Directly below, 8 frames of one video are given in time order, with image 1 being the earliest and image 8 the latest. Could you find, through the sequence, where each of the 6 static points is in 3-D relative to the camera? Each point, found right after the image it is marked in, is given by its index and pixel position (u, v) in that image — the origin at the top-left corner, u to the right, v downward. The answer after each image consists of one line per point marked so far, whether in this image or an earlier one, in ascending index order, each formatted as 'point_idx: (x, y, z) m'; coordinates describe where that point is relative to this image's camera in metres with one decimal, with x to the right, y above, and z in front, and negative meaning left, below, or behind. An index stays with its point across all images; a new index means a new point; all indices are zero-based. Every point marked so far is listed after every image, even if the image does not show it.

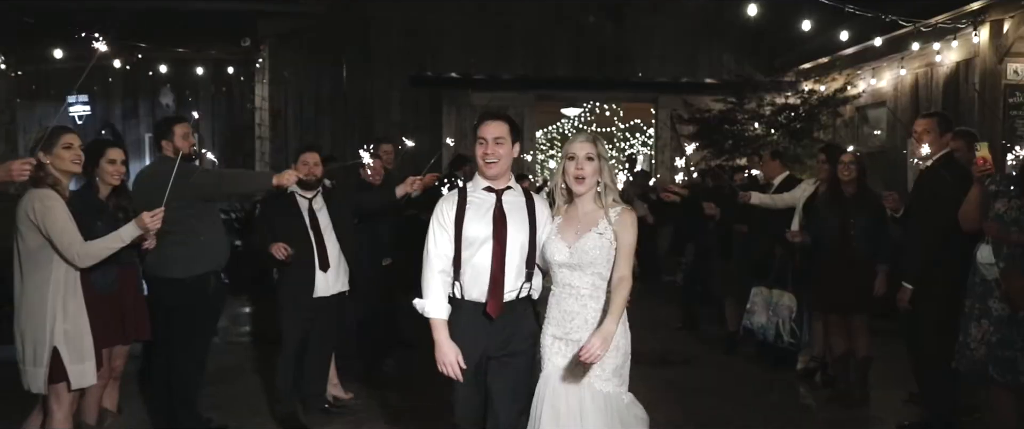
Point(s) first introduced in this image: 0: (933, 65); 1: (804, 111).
0: (+4.0, +1.4, +8.4) m
1: (+2.9, +1.0, +8.8) m
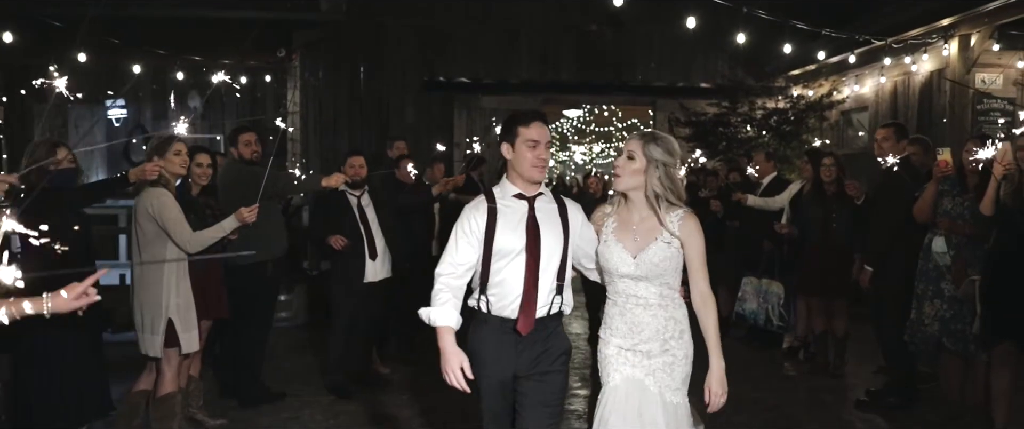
0: (+4.2, +1.5, +9.1) m
1: (+3.1, +1.1, +9.6) m
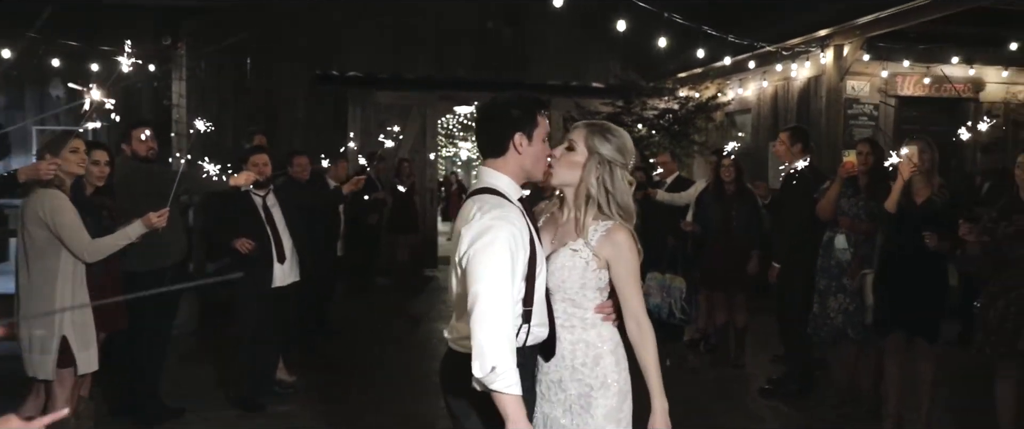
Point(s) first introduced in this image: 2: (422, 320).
0: (+3.1, +1.5, +9.6) m
1: (+1.9, +1.1, +9.9) m
2: (-0.8, -0.9, +7.8) m
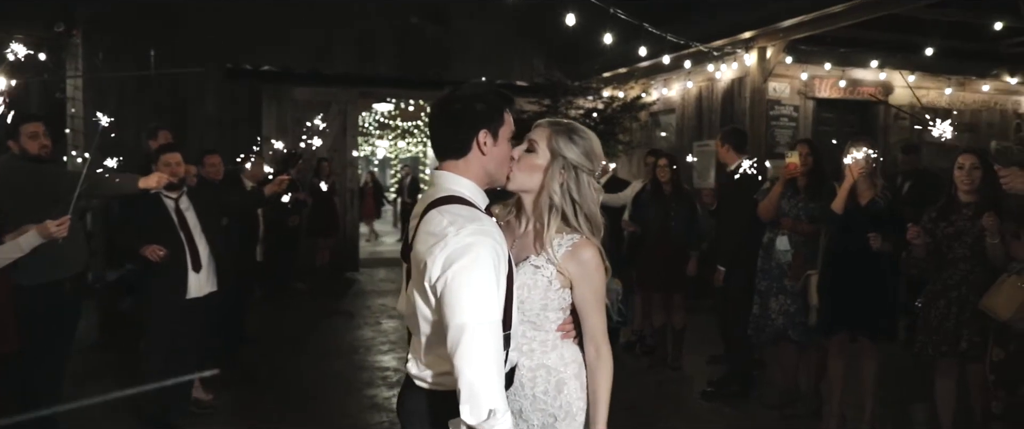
0: (+2.3, +1.5, +9.6) m
1: (+1.1, +1.1, +9.8) m
2: (-1.4, -1.0, +7.4) m
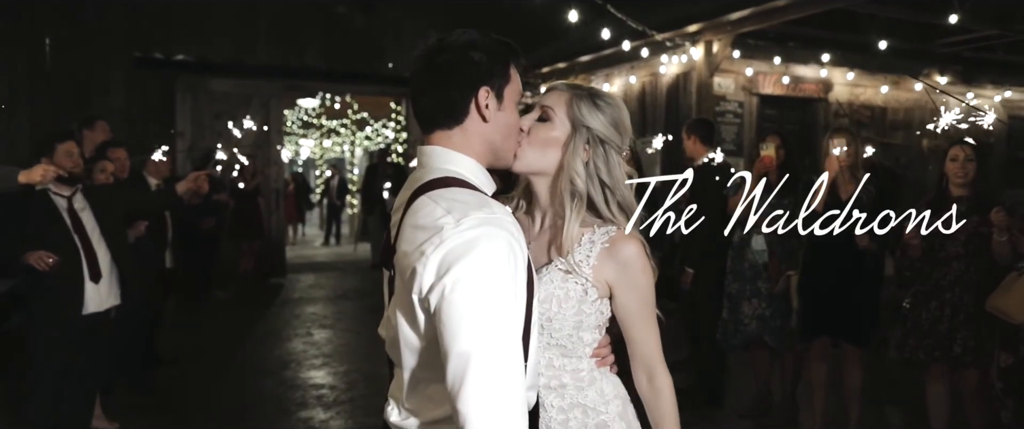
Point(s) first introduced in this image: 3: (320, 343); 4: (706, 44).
0: (+1.6, +1.5, +9.3) m
1: (+0.4, +1.1, +9.3) m
2: (-1.8, -1.0, +6.7) m
3: (-1.5, -1.0, +6.7) m
4: (+1.9, +1.7, +8.4) m
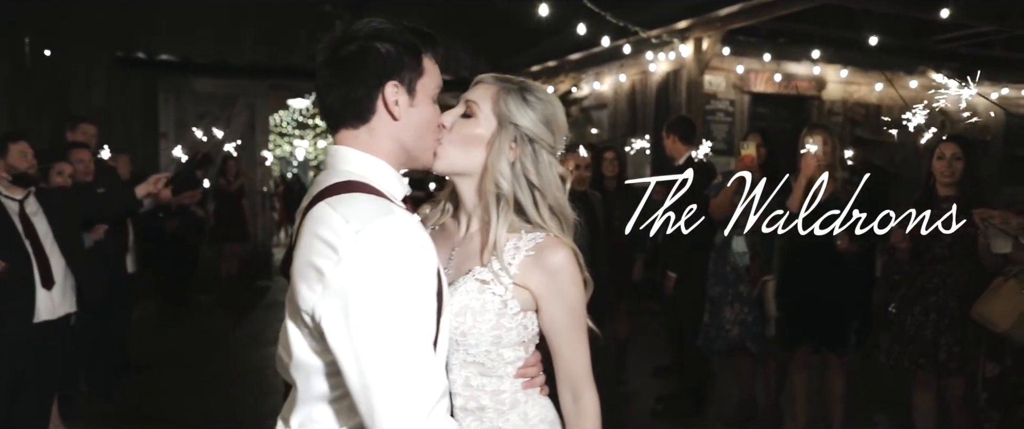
0: (+1.5, +1.5, +9.1) m
1: (+0.3, +1.1, +9.2) m
2: (-2.0, -1.0, +6.6) m
3: (-1.6, -1.0, +6.5) m
4: (+1.8, +1.7, +8.3) m
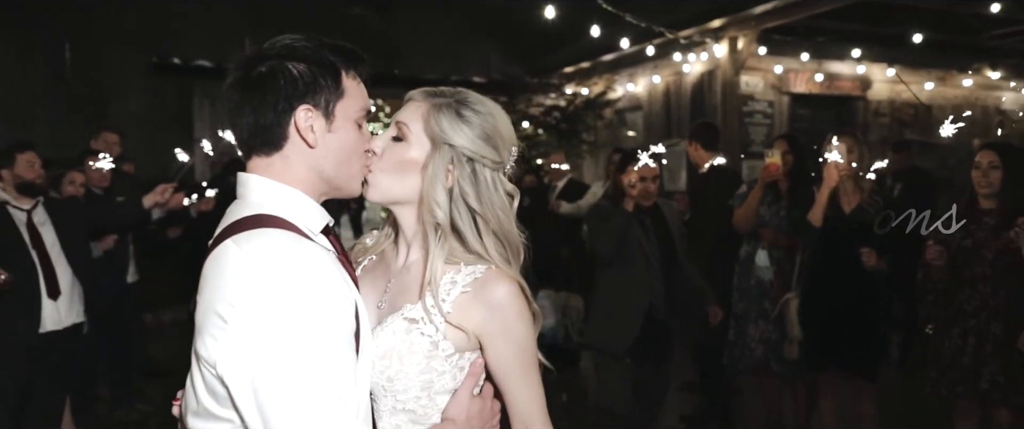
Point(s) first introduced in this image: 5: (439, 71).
0: (+1.8, +1.4, +8.9) m
1: (+0.6, +1.1, +9.0) m
2: (-1.8, -1.0, +6.5) m
3: (-1.4, -1.0, +6.5) m
4: (+2.1, +1.6, +8.0) m
5: (-0.4, +0.8, +4.7) m
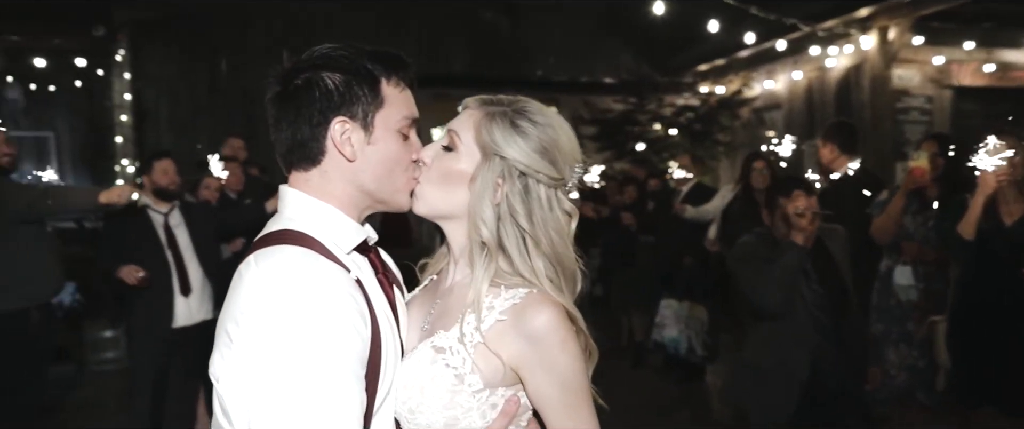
0: (+3.1, +1.4, +8.4) m
1: (+1.9, +1.0, +8.7) m
2: (-0.9, -1.1, +6.6) m
3: (-0.5, -1.1, +6.5) m
4: (+3.2, +1.6, +7.5) m
5: (+0.3, +0.8, +4.6) m
